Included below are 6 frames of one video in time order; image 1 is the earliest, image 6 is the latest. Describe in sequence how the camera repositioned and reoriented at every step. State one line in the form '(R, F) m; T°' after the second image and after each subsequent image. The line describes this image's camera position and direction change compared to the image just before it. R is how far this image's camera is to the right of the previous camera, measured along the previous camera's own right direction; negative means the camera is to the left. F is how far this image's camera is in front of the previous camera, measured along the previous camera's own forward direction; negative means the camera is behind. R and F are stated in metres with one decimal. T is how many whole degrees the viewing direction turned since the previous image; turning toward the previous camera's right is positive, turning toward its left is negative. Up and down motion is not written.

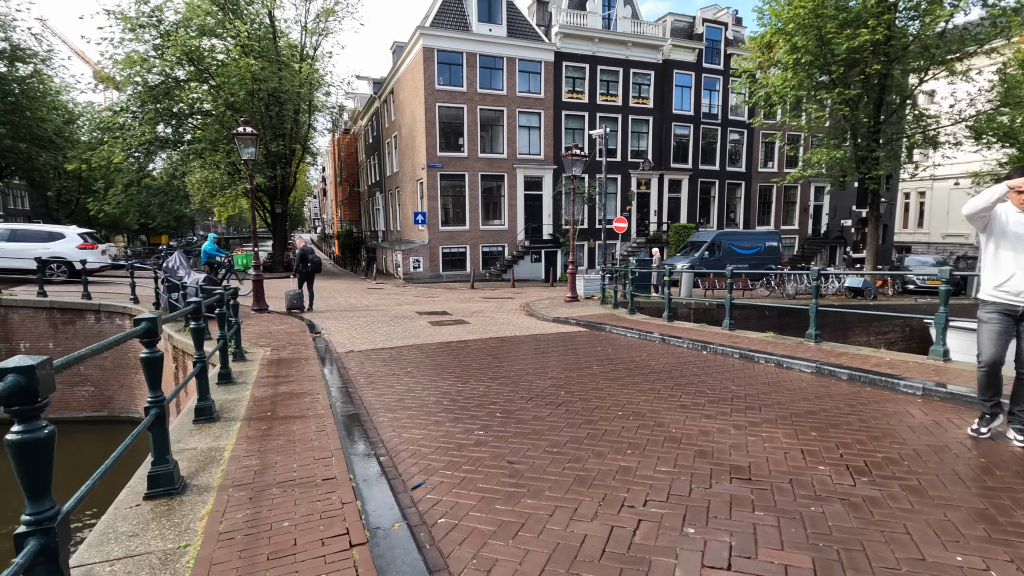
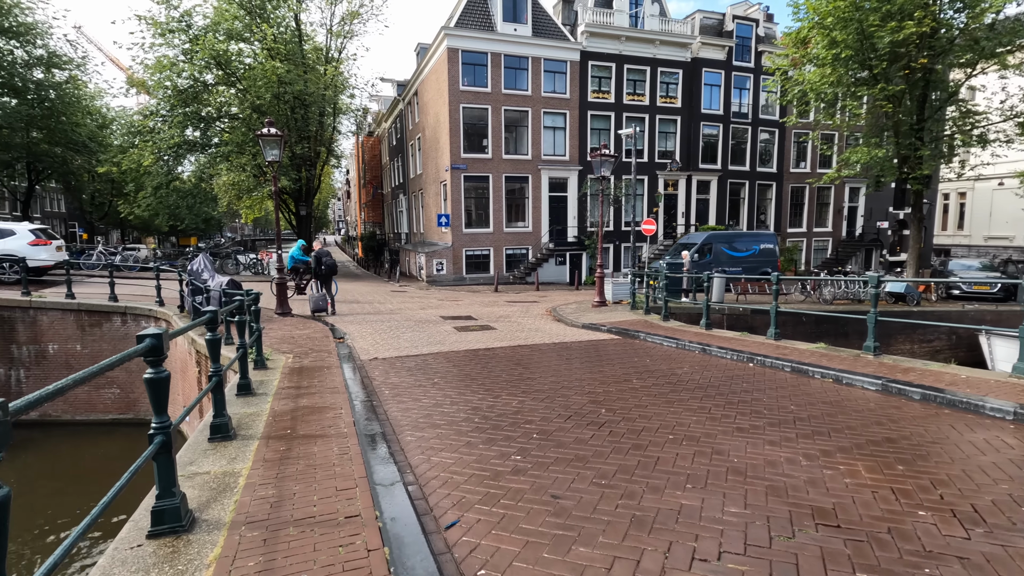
(-0.1, +0.3) m; -2°
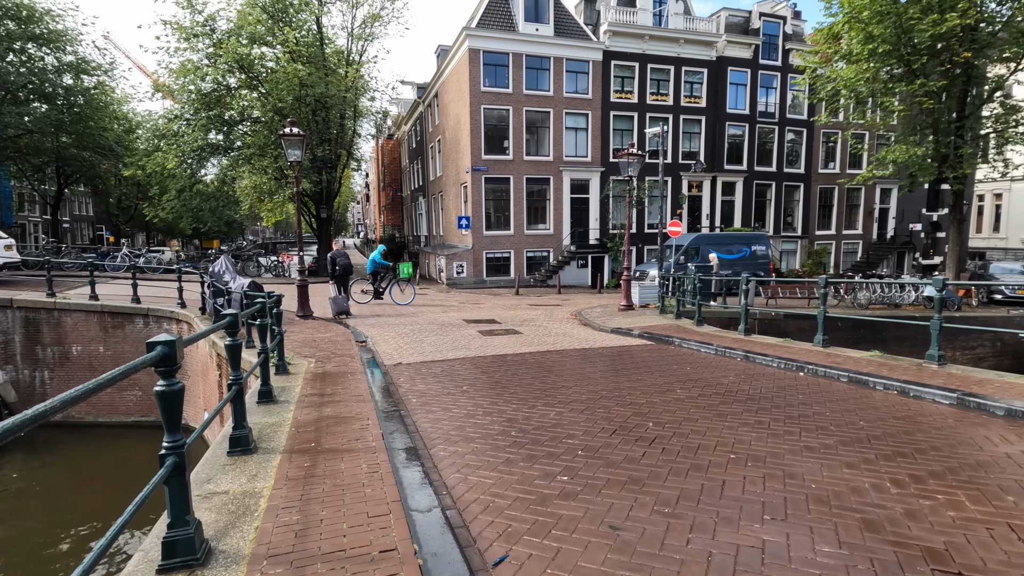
(-0.2, +0.3) m; -2°
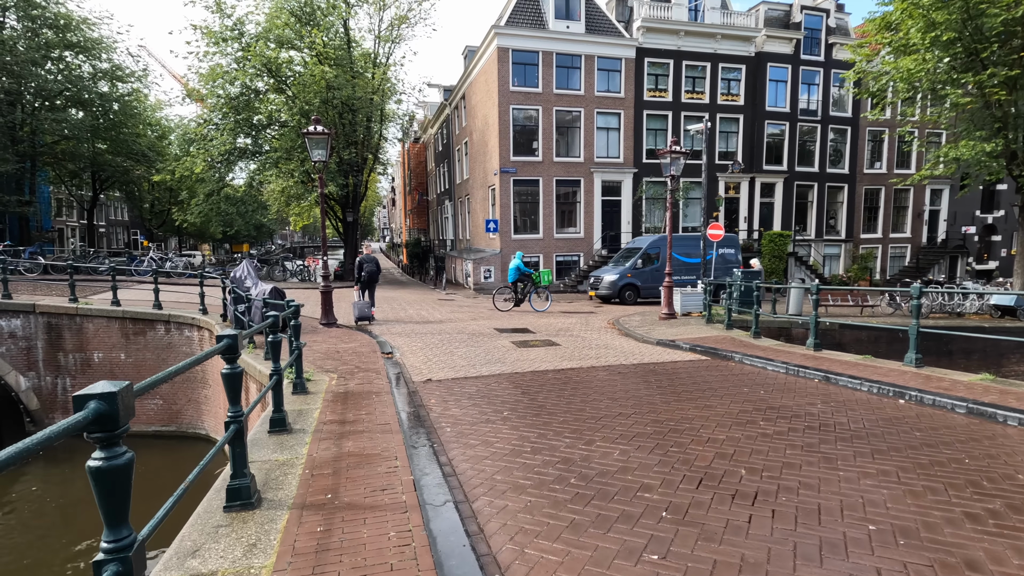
(-0.2, +0.7) m; -3°
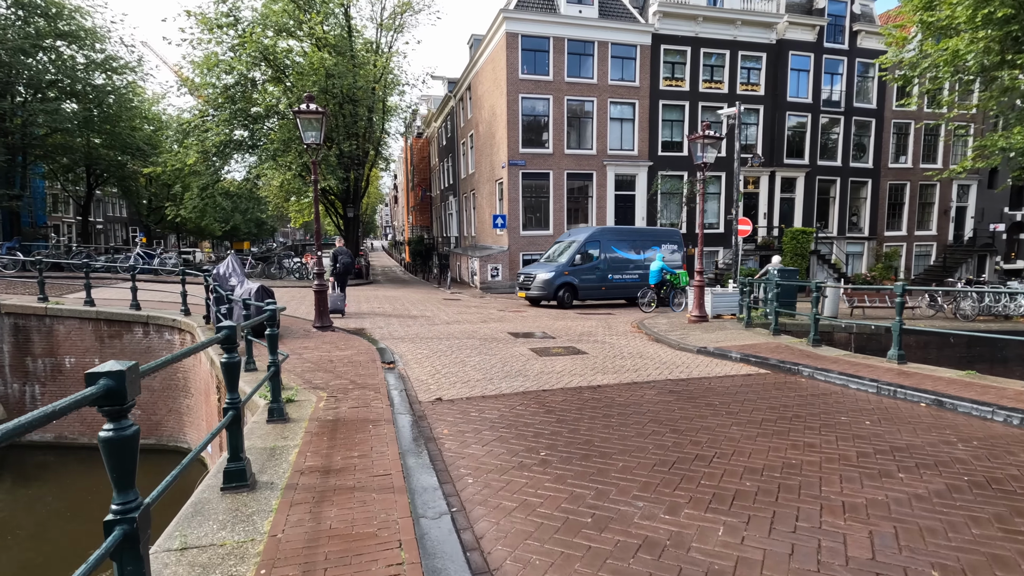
(-0.2, +1.1) m; 0°
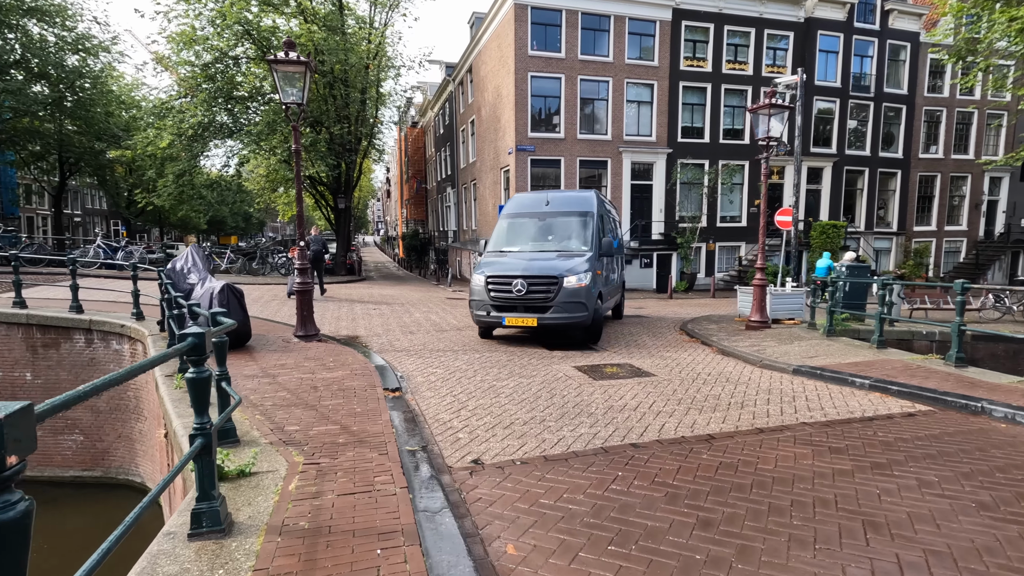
(-0.5, +1.8) m; +1°
